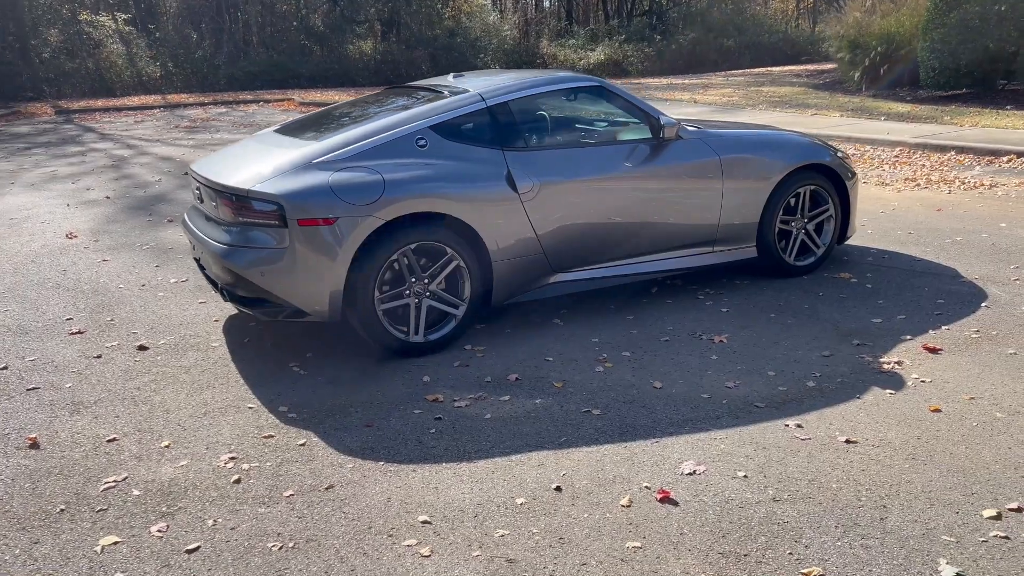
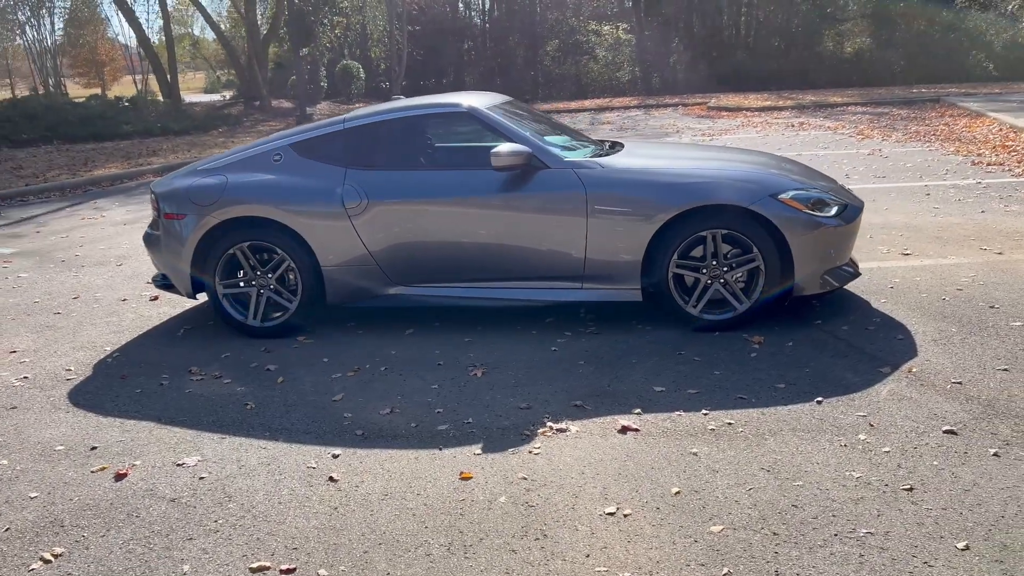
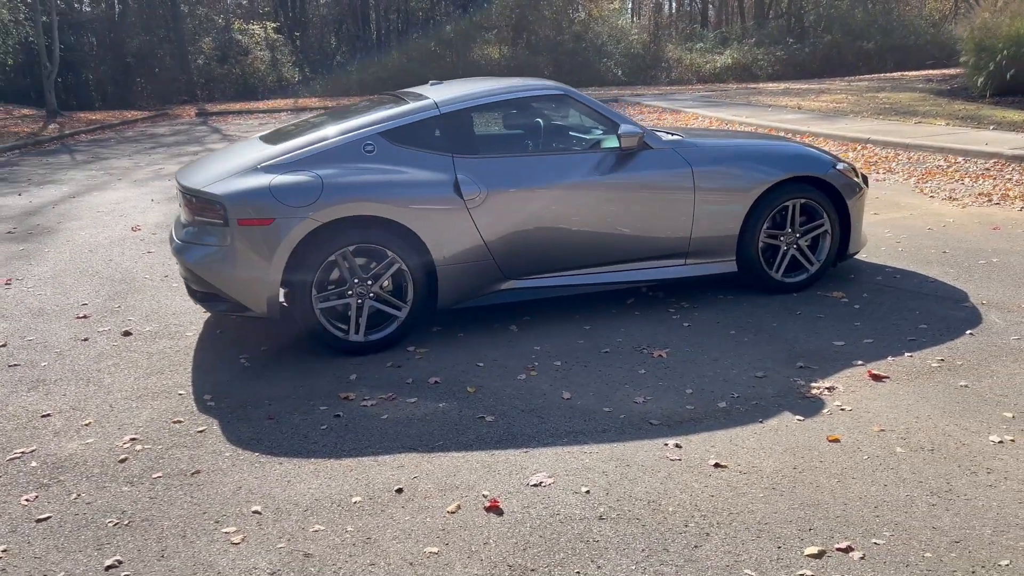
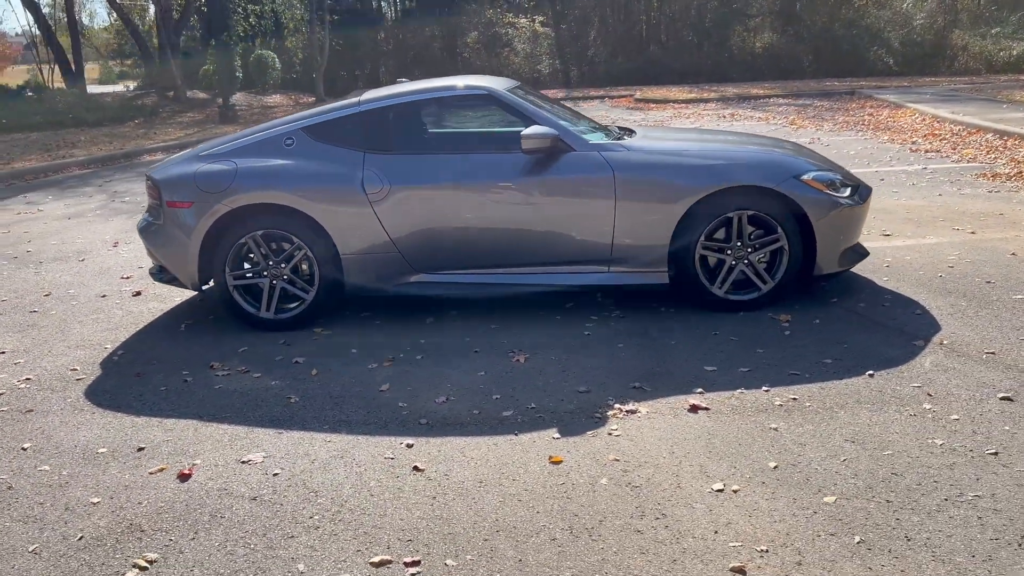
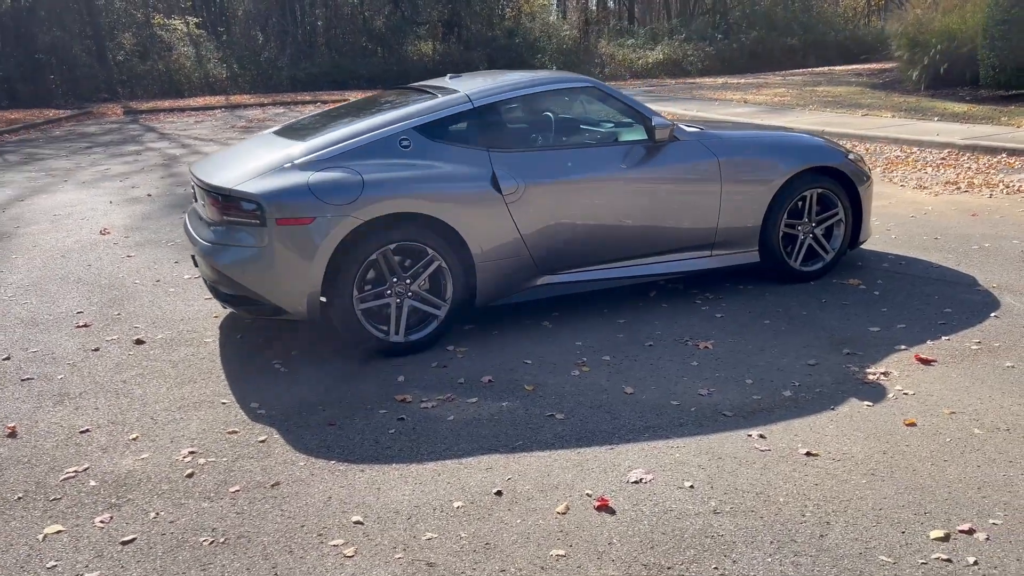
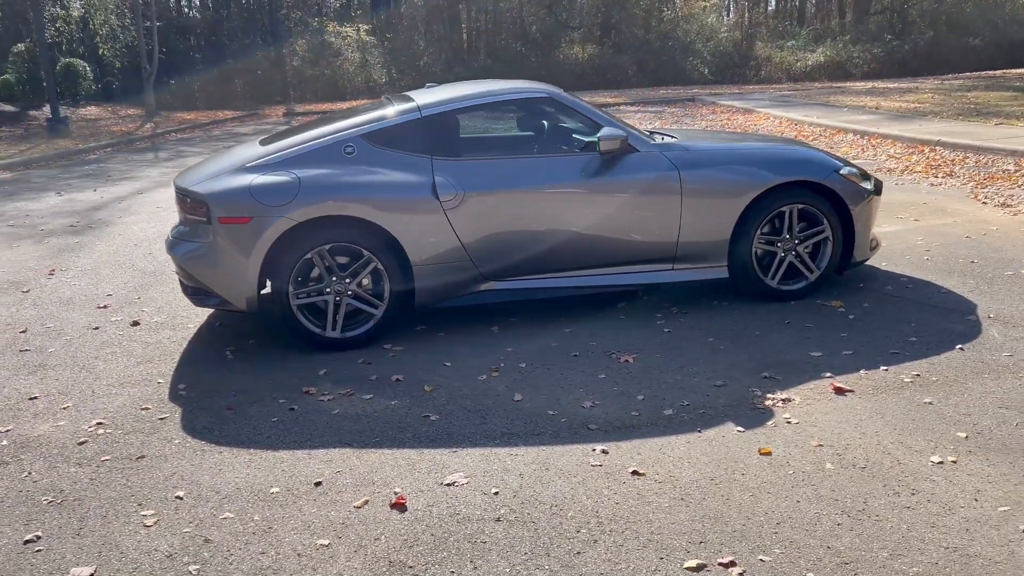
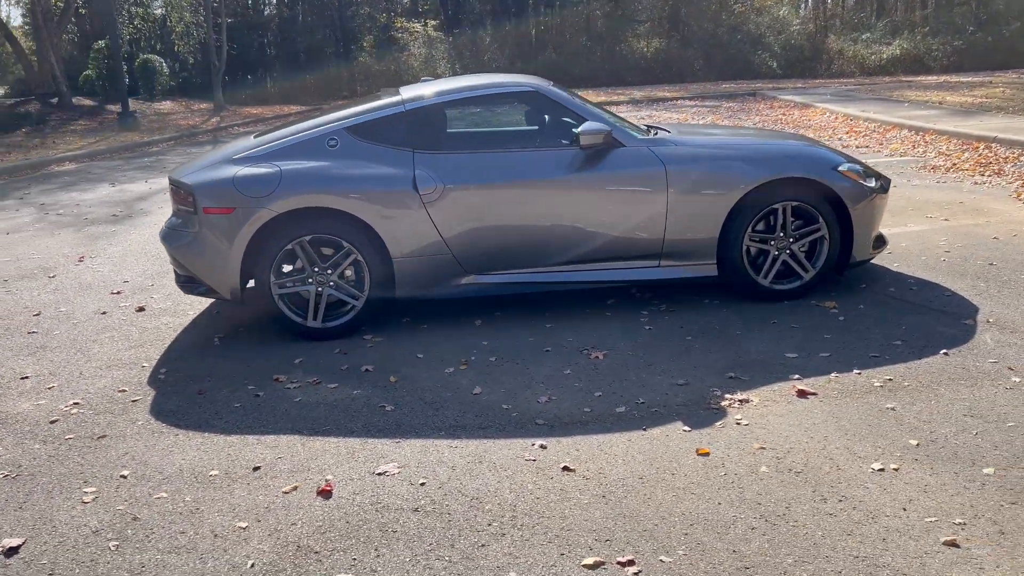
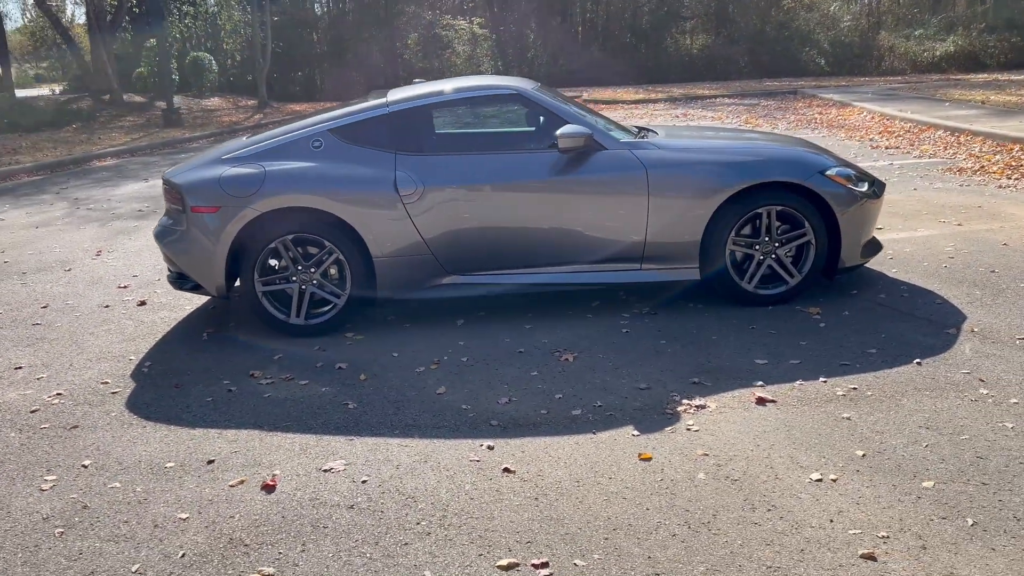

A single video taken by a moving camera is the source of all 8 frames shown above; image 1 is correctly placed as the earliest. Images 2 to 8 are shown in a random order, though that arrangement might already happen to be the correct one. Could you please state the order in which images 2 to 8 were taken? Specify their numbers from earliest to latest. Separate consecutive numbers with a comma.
5, 3, 6, 7, 8, 4, 2
